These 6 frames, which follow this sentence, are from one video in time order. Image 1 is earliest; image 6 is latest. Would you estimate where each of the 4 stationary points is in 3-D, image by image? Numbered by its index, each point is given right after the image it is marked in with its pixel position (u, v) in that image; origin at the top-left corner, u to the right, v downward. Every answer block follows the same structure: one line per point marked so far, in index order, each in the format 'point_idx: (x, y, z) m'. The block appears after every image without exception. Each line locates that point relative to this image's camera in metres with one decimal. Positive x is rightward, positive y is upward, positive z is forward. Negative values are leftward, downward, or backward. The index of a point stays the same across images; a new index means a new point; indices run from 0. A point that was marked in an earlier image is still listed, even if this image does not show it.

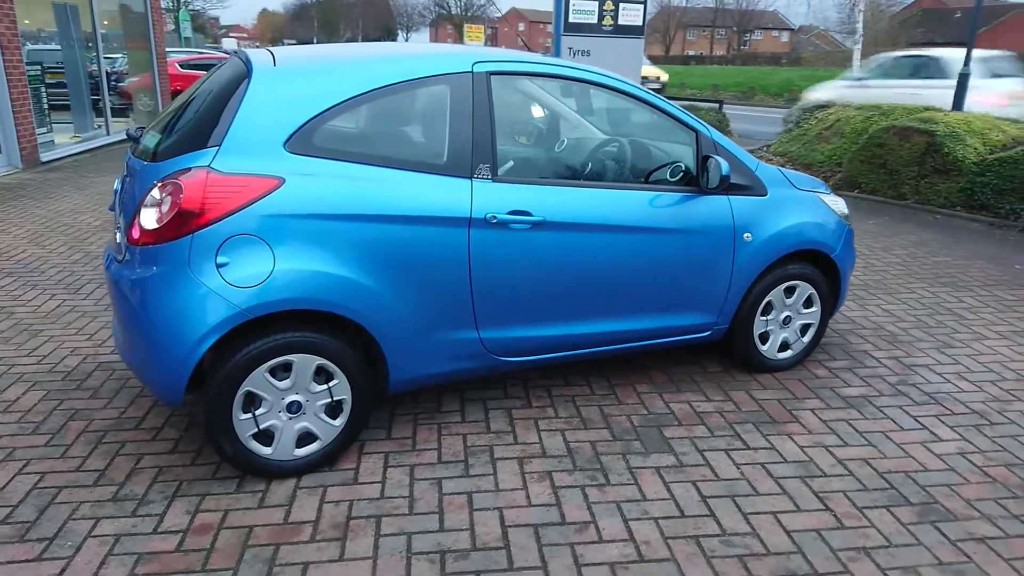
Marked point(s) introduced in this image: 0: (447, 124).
0: (-0.3, +0.7, +3.4) m
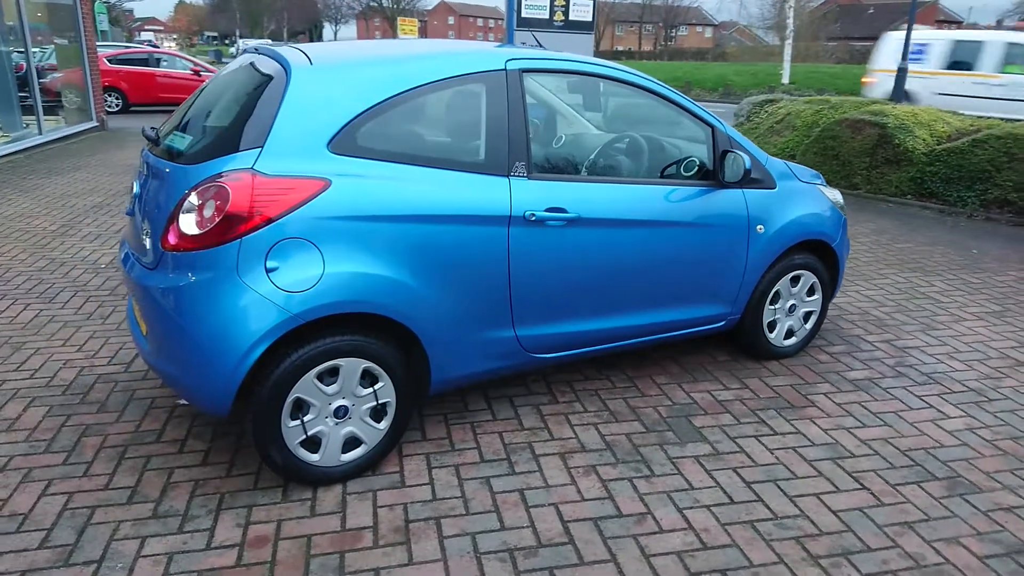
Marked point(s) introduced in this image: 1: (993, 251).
0: (-0.1, +0.7, +3.4) m
1: (+4.6, +0.3, +7.0) m
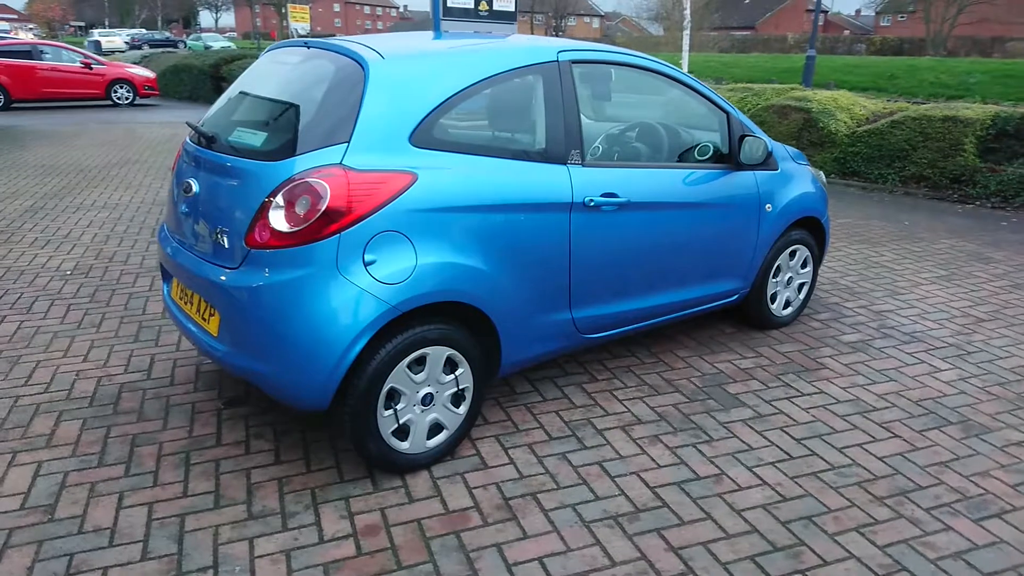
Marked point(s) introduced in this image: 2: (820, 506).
0: (+0.1, +0.8, +3.5) m
1: (+4.3, +0.7, +7.7) m
2: (+1.3, -0.9, +3.0) m
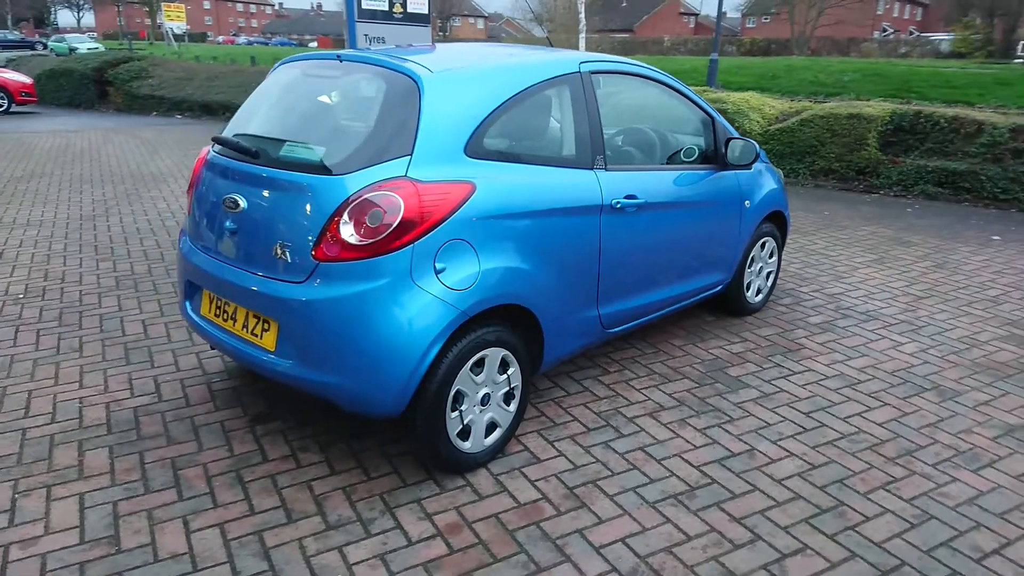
0: (+0.3, +0.8, +3.7) m
1: (+3.8, +0.9, +8.5) m
2: (+1.5, -0.8, +3.4) m
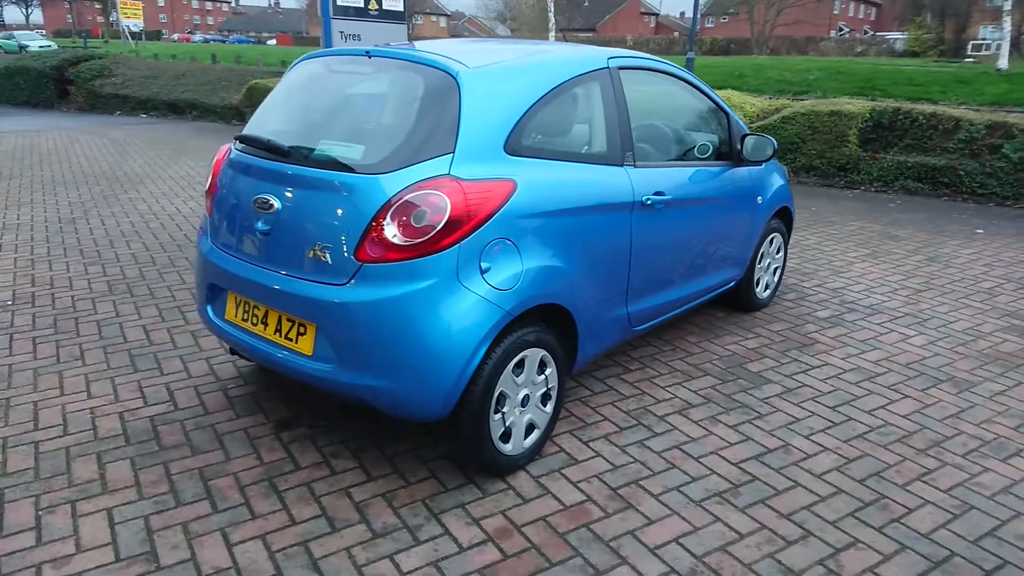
0: (+0.4, +0.8, +3.6) m
1: (+3.7, +0.9, +8.6) m
2: (+1.7, -0.8, +3.4) m
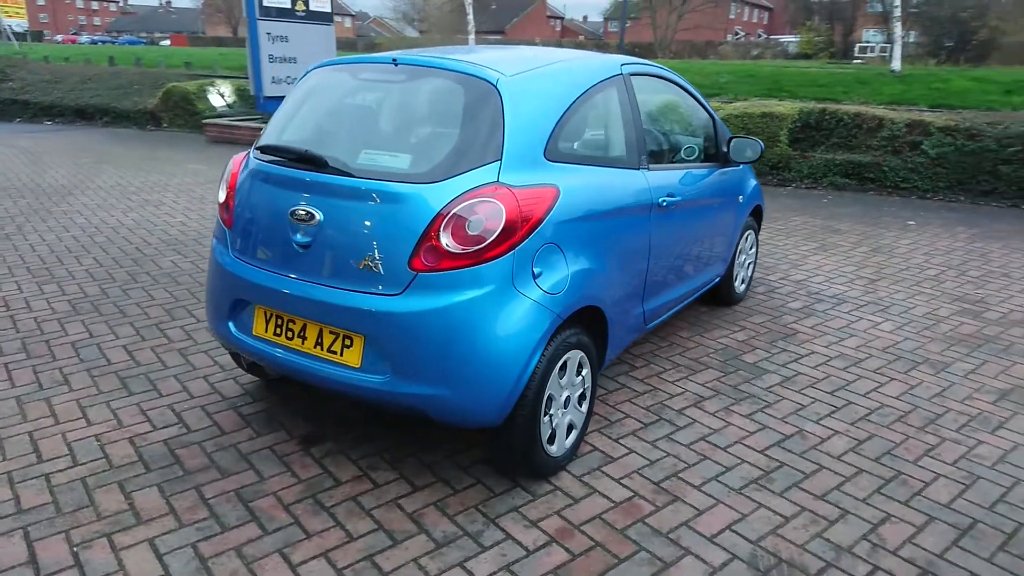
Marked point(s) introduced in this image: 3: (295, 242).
0: (+0.5, +0.8, +3.7) m
1: (+3.1, +1.0, +9.0) m
2: (+1.9, -0.8, +3.7) m
3: (-1.0, +0.2, +3.2) m
